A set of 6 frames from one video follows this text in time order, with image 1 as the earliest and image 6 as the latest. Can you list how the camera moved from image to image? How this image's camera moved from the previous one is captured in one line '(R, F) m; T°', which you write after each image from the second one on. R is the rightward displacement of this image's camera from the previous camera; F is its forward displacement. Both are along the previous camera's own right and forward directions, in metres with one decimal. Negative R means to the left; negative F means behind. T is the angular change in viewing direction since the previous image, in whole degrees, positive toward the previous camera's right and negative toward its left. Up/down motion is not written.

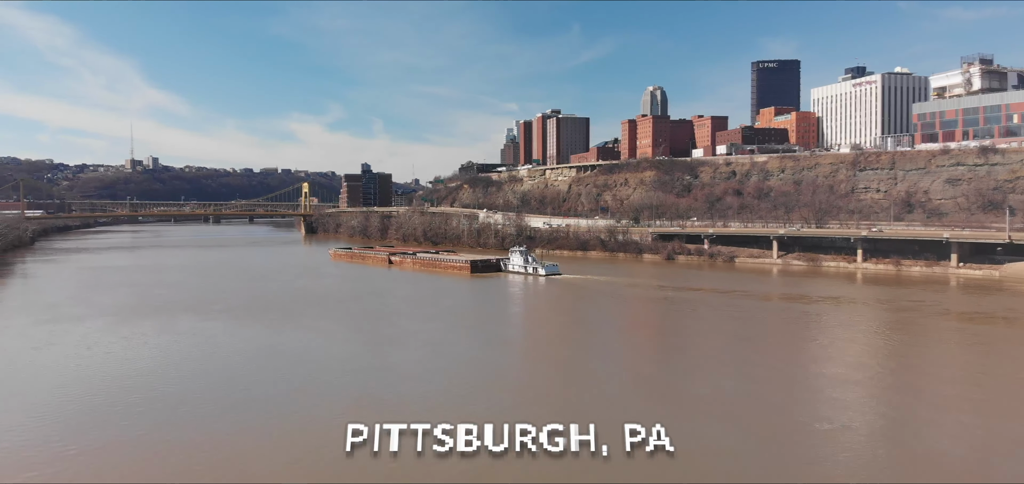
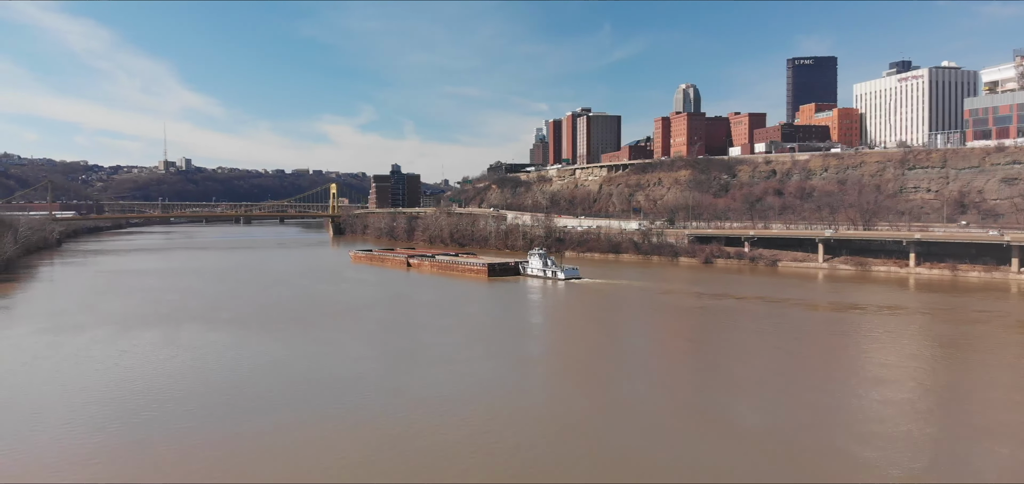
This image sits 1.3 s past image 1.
(0.0, +1.2) m; -3°
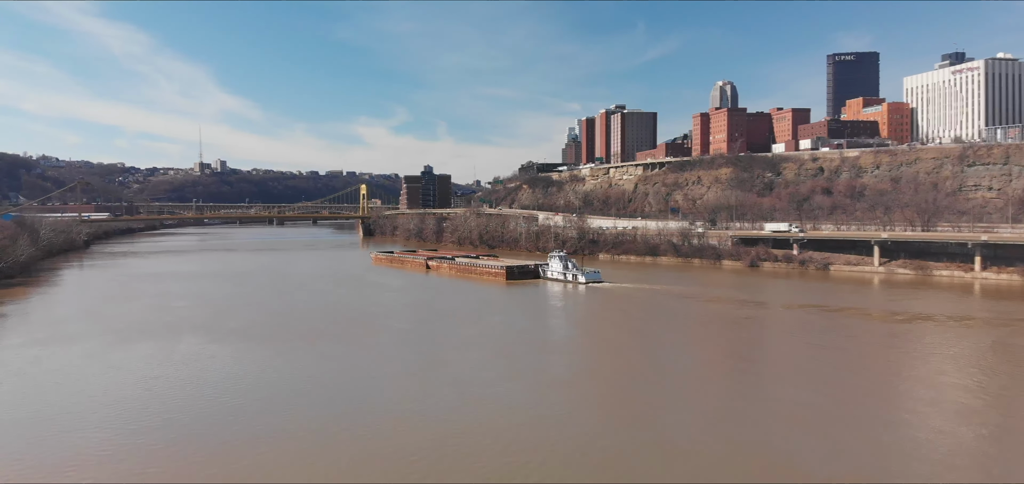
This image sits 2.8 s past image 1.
(+0.1, +1.4) m; -3°
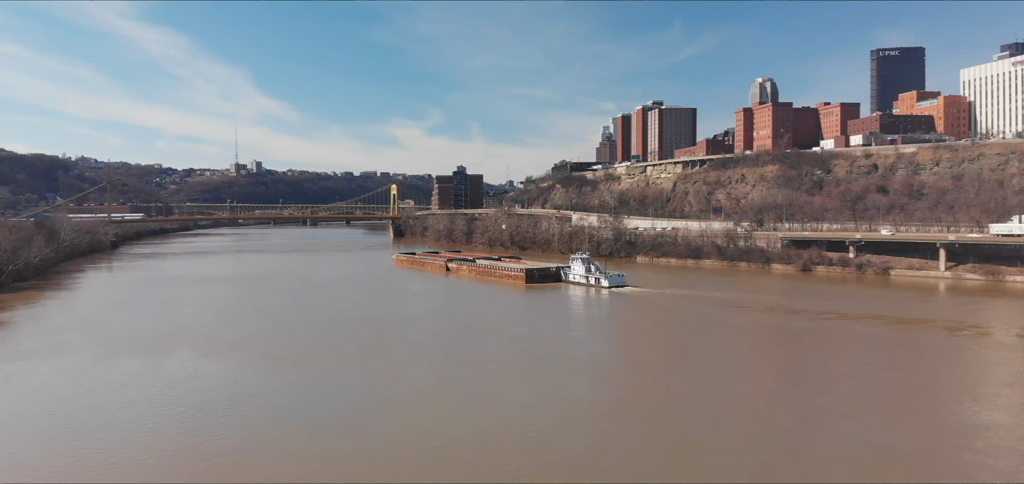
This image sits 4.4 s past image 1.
(+0.1, +1.4) m; -3°
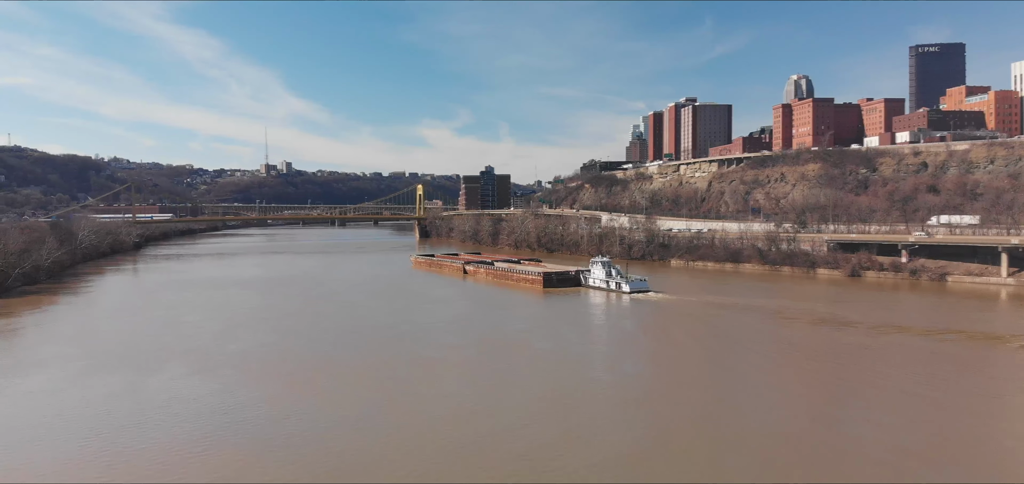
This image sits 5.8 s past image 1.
(0.0, +1.1) m; -2°
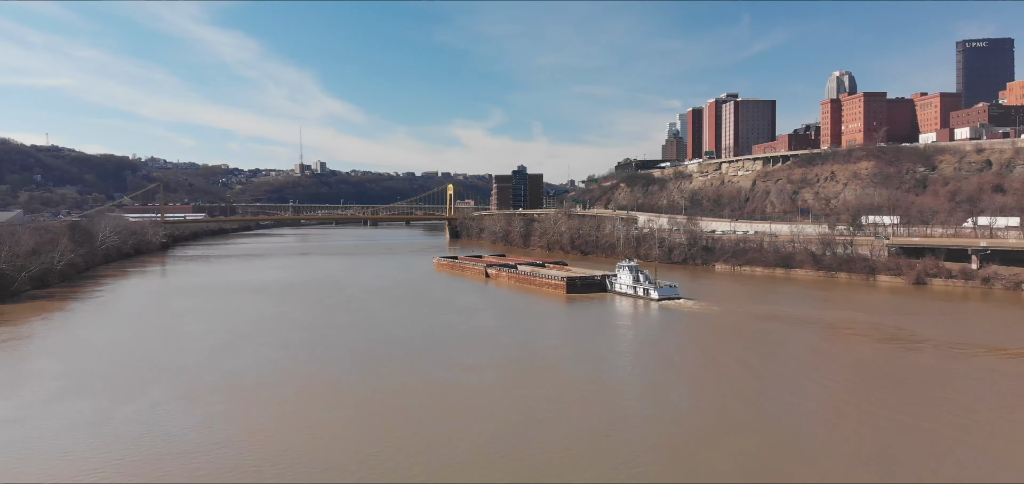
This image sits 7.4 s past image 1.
(0.0, +1.2) m; -3°
